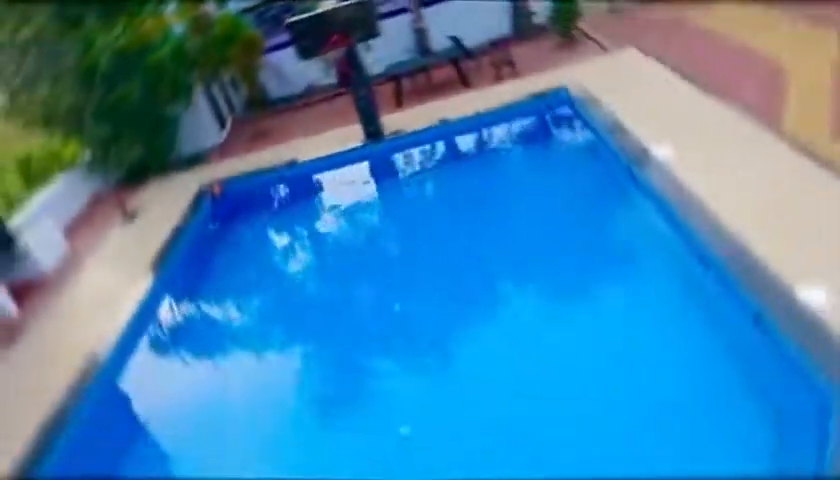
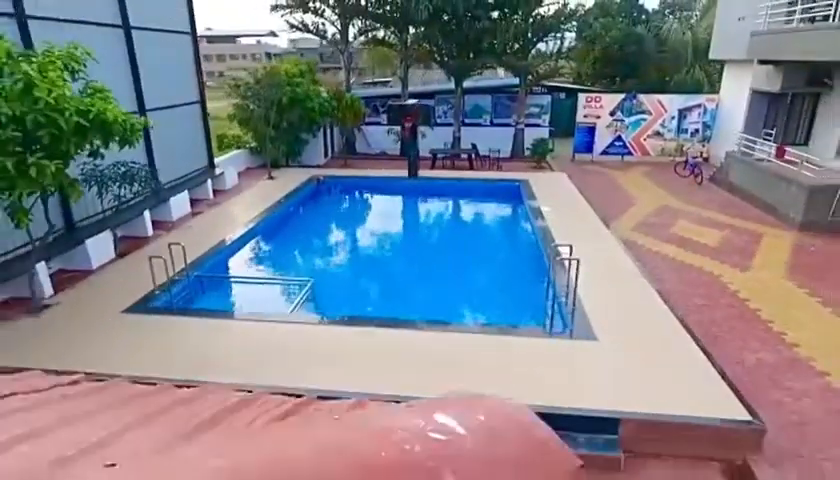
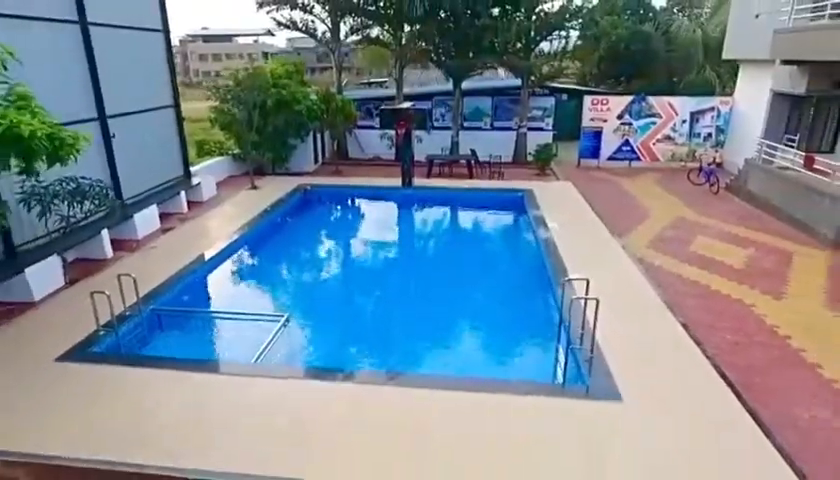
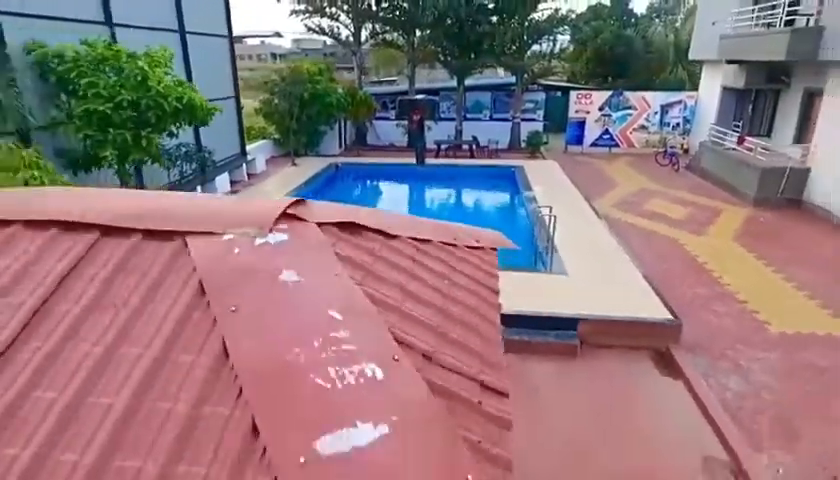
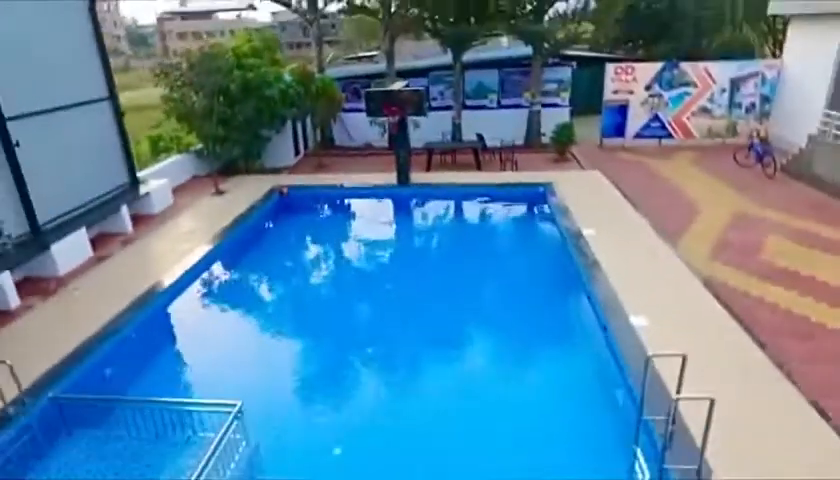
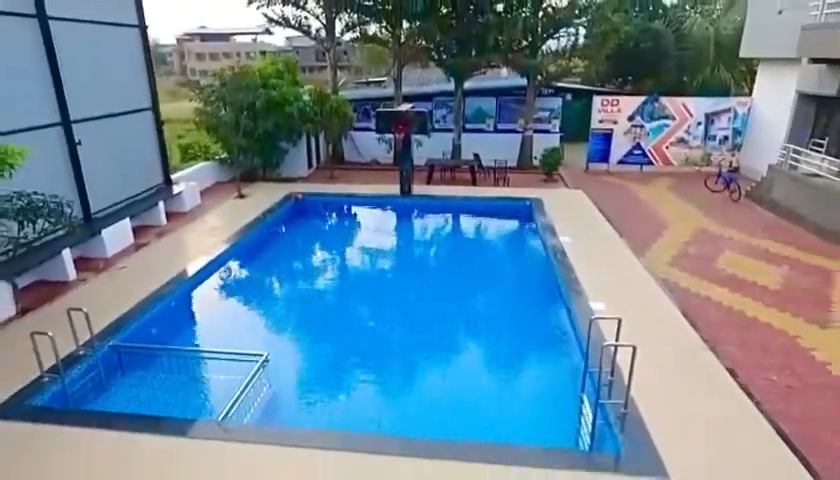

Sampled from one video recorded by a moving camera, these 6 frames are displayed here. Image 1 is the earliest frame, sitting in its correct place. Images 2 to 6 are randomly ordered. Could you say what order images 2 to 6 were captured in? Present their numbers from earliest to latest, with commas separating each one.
5, 6, 3, 2, 4
